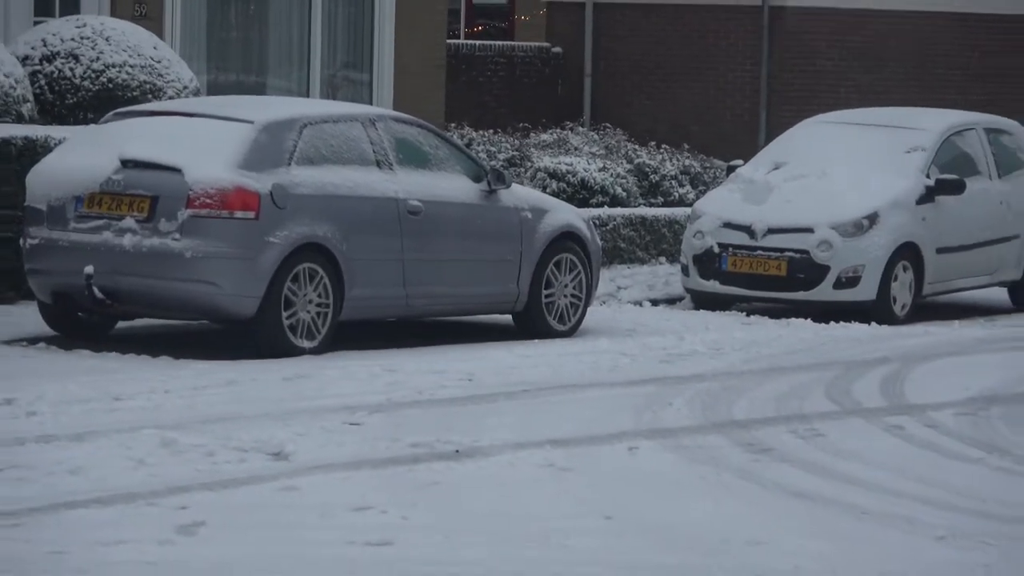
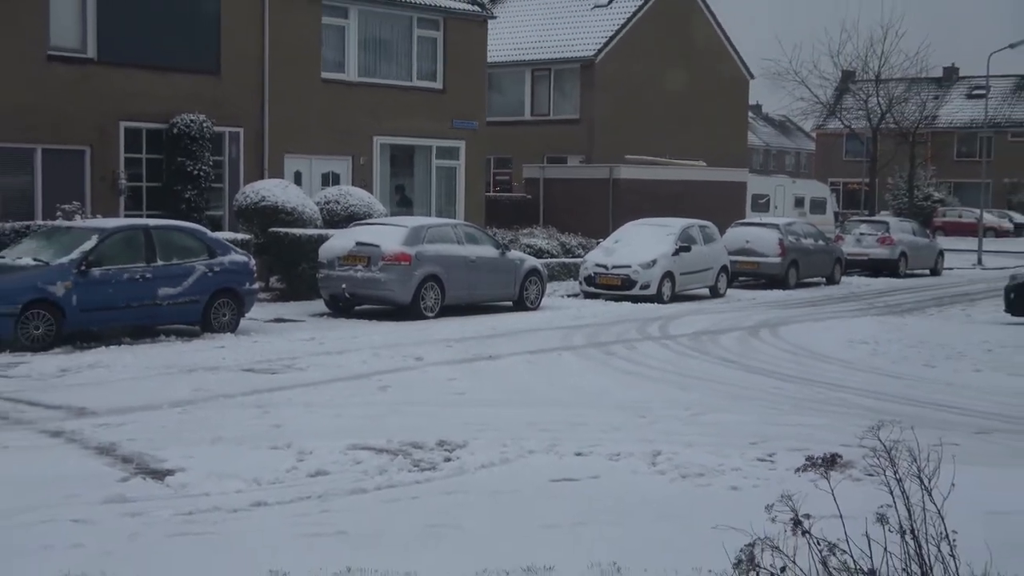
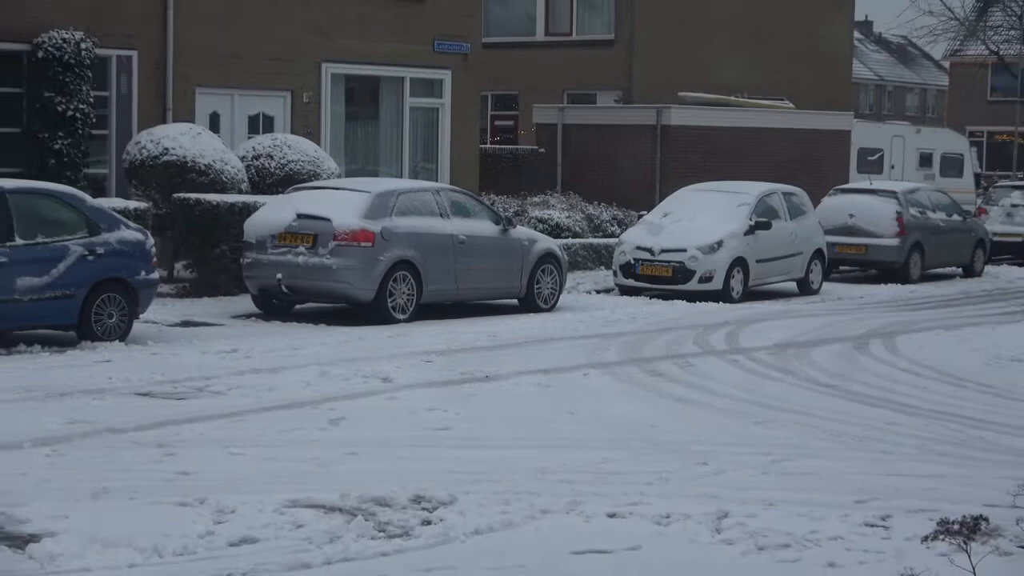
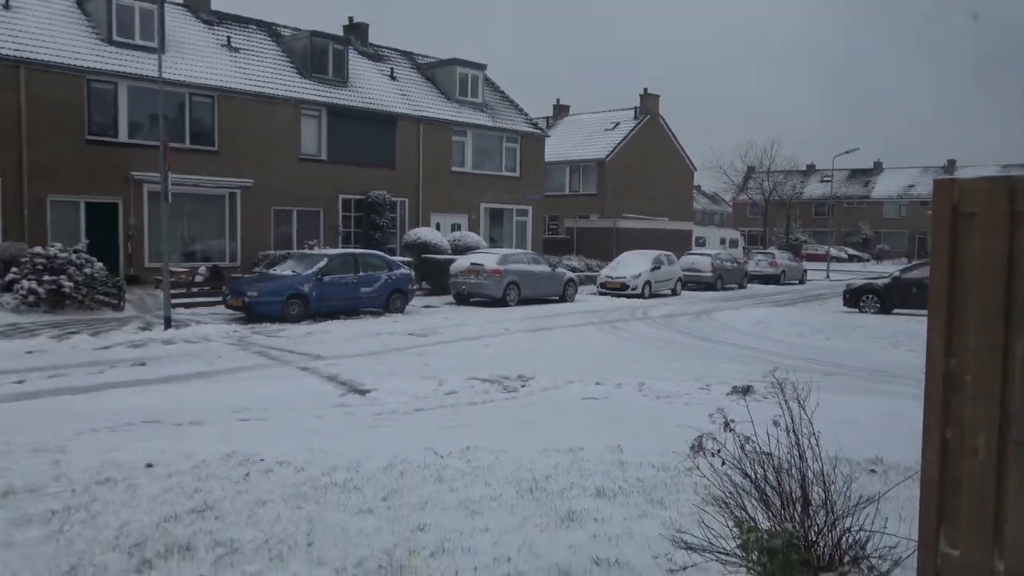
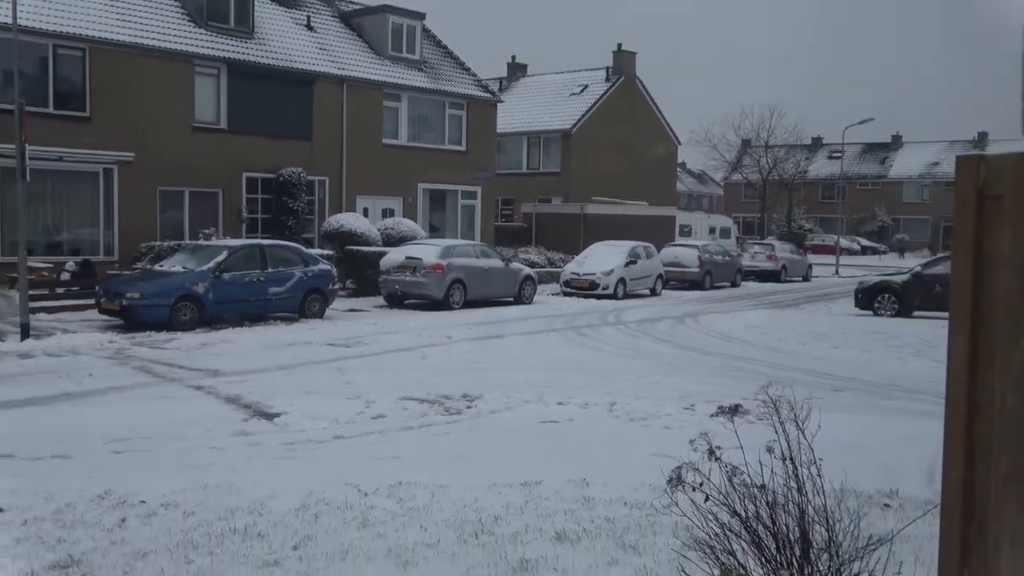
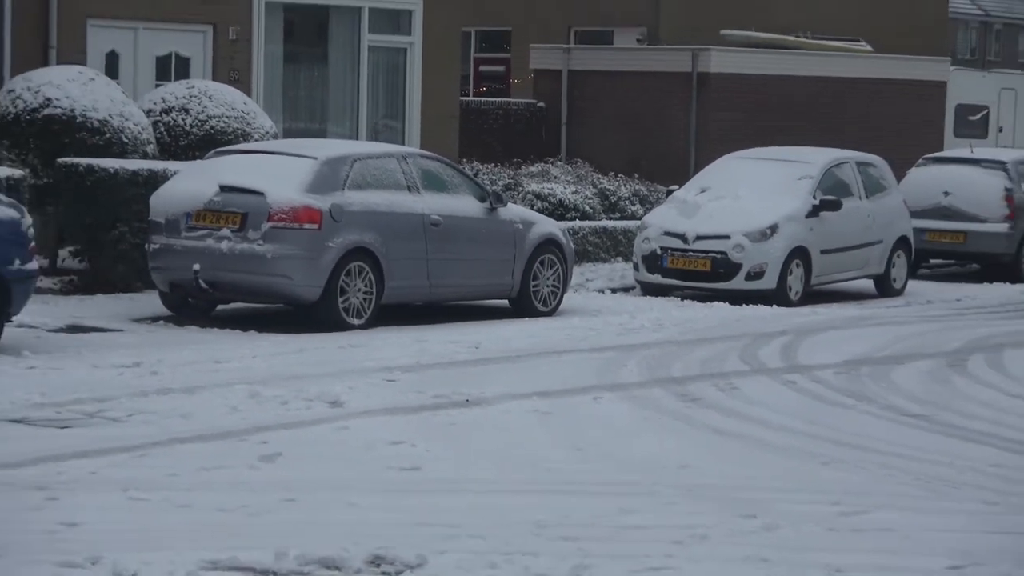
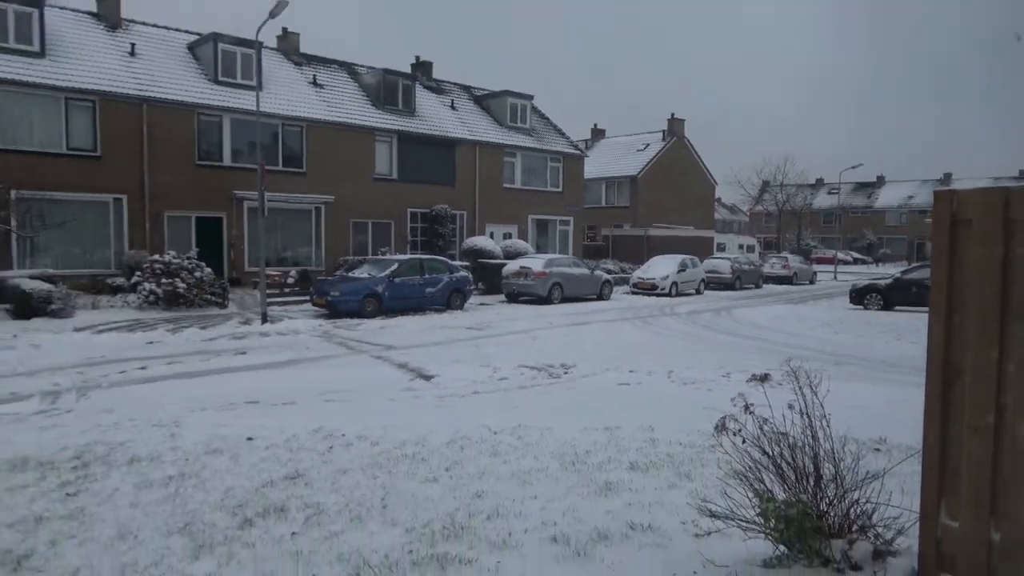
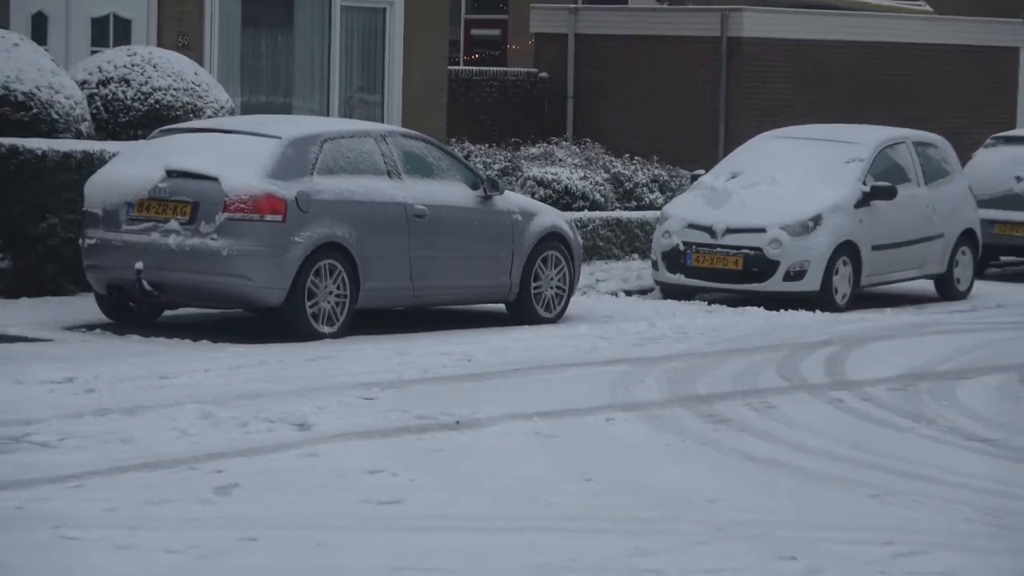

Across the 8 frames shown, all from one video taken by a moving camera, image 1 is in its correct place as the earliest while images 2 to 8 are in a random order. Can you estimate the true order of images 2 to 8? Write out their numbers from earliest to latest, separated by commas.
8, 6, 3, 2, 5, 4, 7
